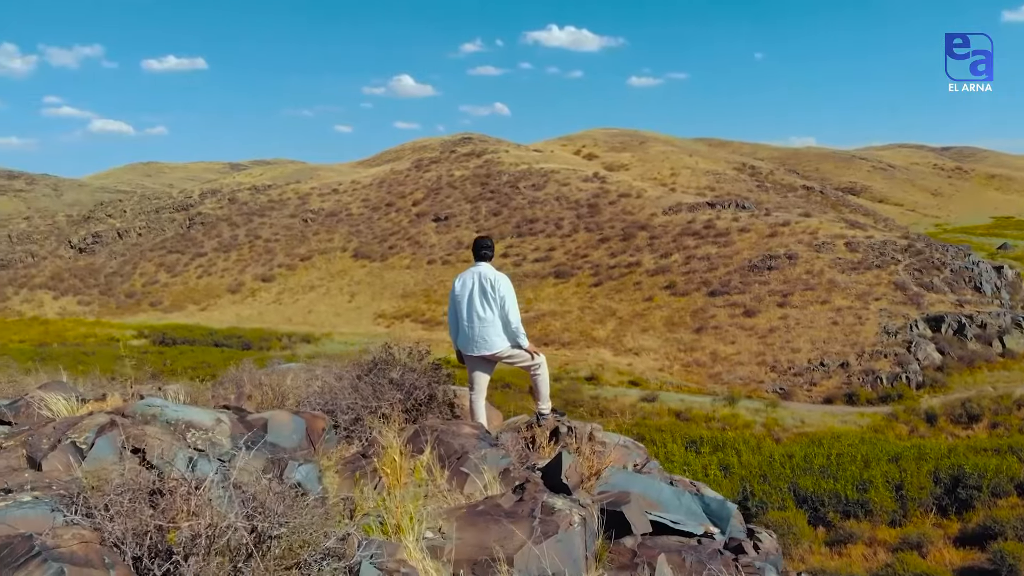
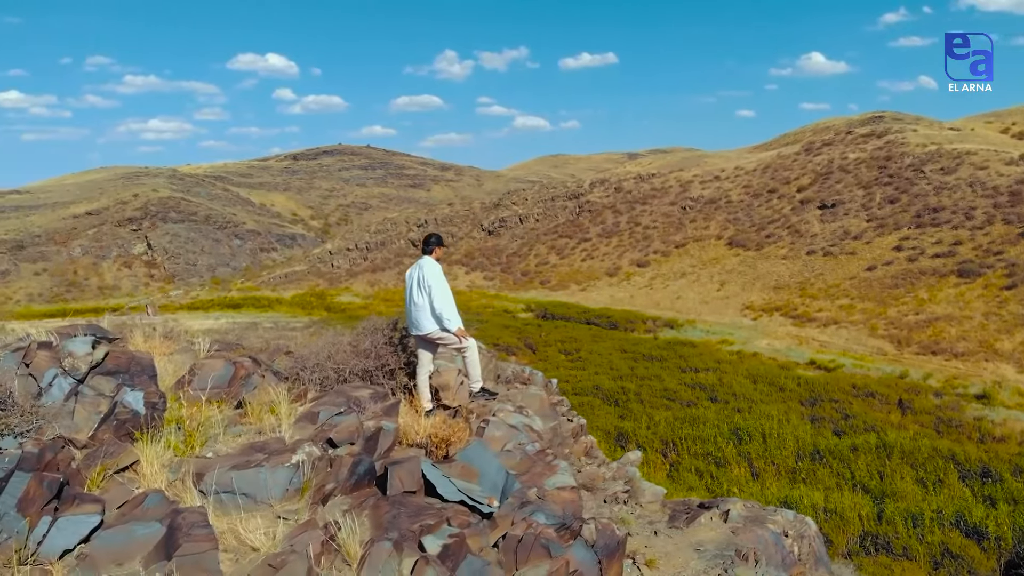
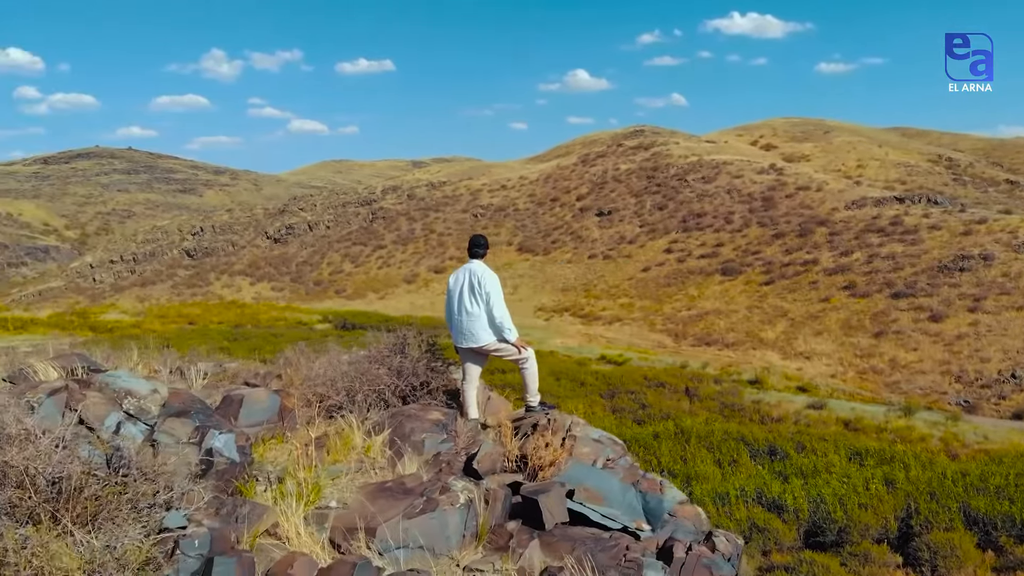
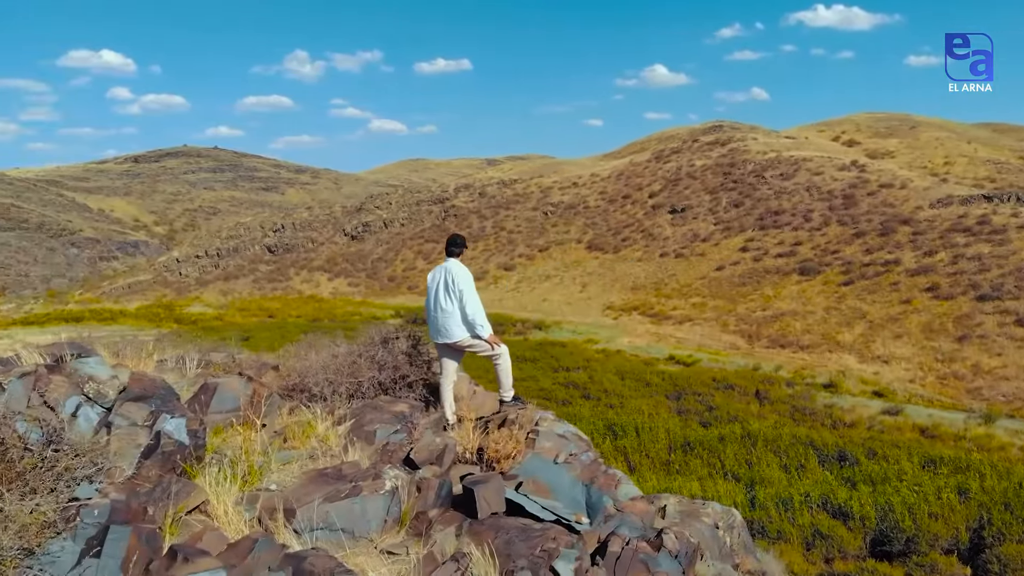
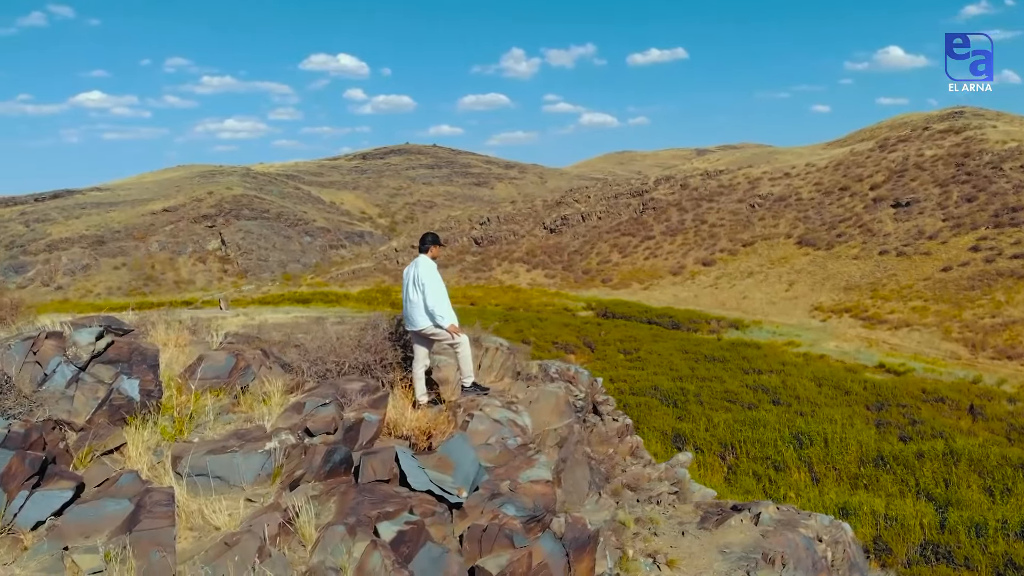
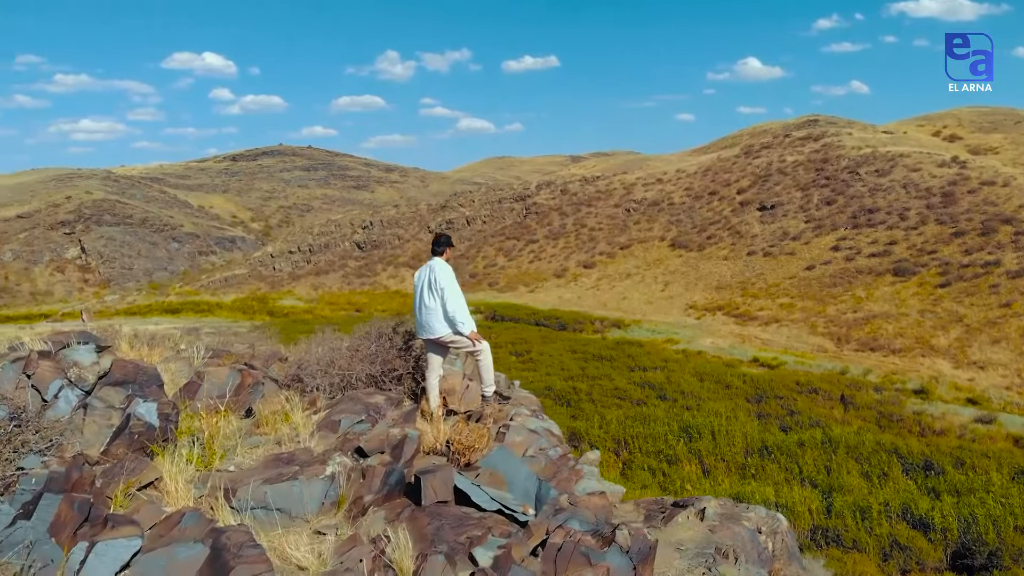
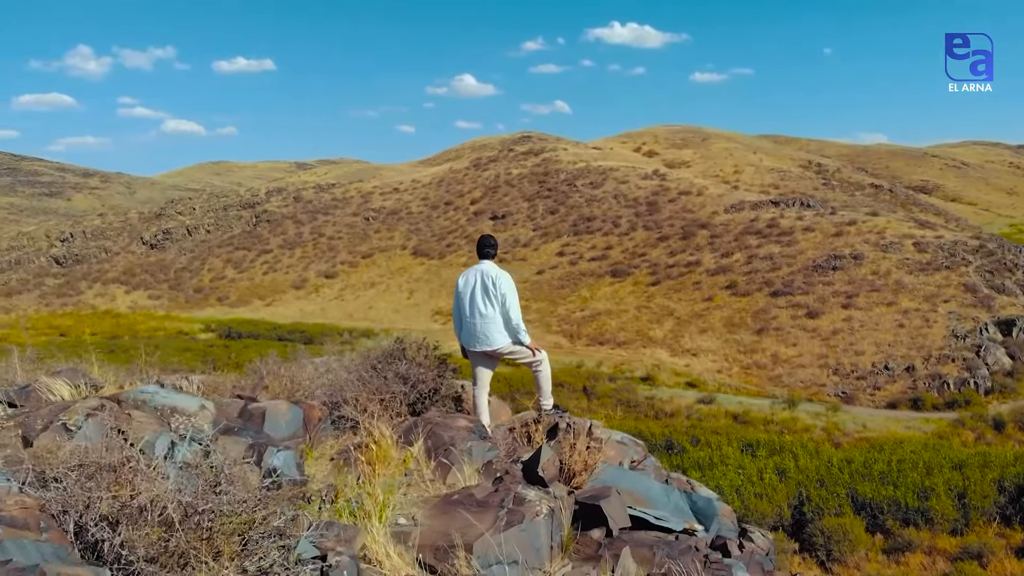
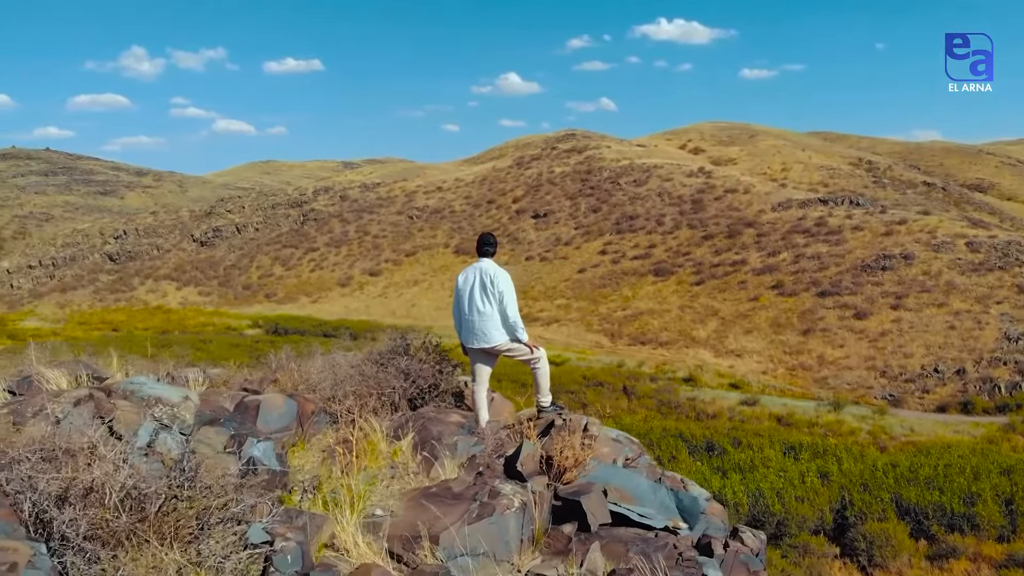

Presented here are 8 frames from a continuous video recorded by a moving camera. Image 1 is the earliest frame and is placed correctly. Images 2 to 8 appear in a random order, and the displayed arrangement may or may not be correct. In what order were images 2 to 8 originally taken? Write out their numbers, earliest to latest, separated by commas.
7, 8, 3, 4, 6, 2, 5
